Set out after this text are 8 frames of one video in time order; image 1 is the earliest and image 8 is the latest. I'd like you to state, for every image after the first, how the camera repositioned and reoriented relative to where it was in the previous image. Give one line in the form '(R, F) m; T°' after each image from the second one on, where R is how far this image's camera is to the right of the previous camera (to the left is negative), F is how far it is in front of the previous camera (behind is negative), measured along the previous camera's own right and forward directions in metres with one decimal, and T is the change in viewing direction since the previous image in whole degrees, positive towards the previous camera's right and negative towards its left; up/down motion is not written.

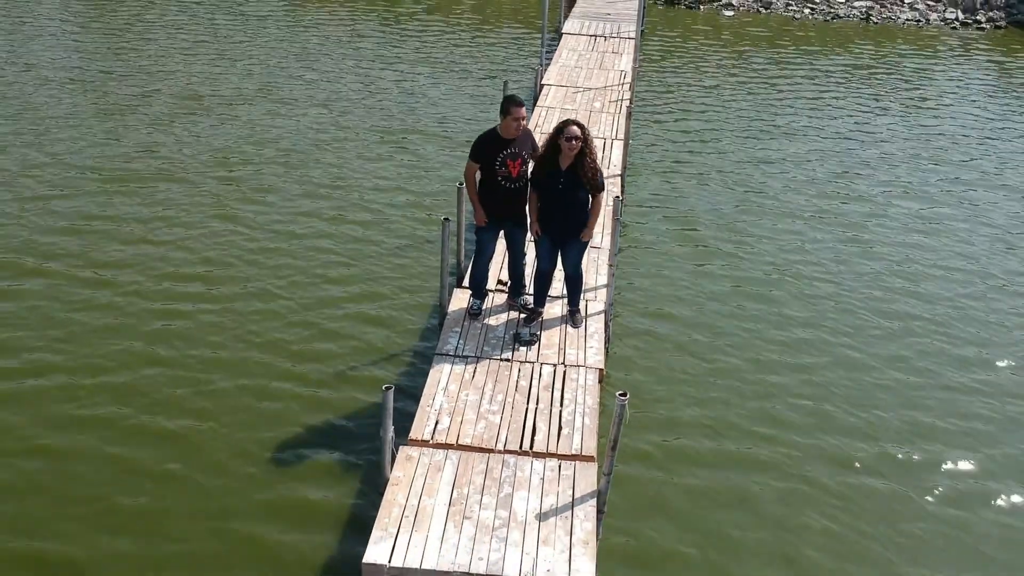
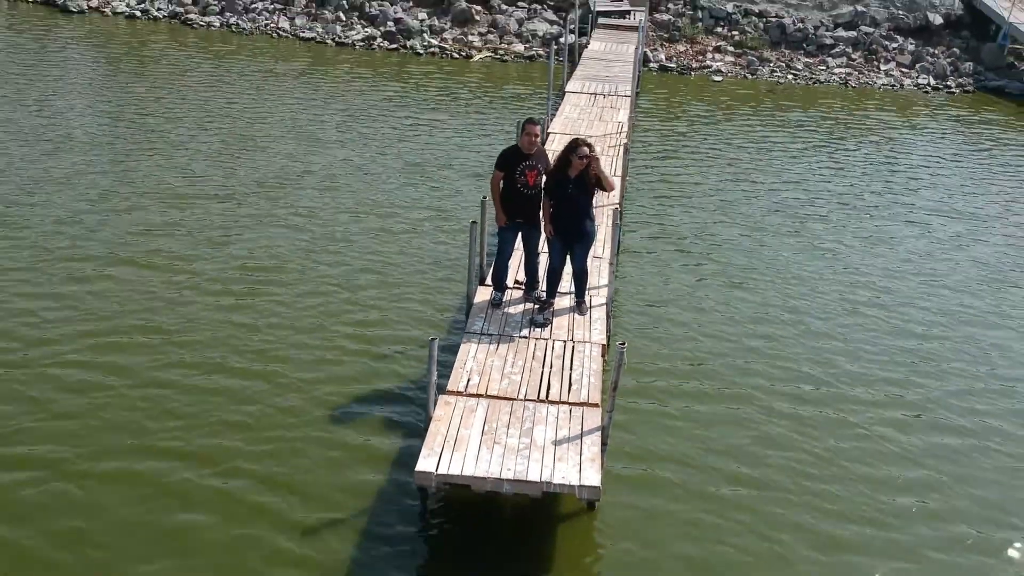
(-0.2, -1.6) m; 0°
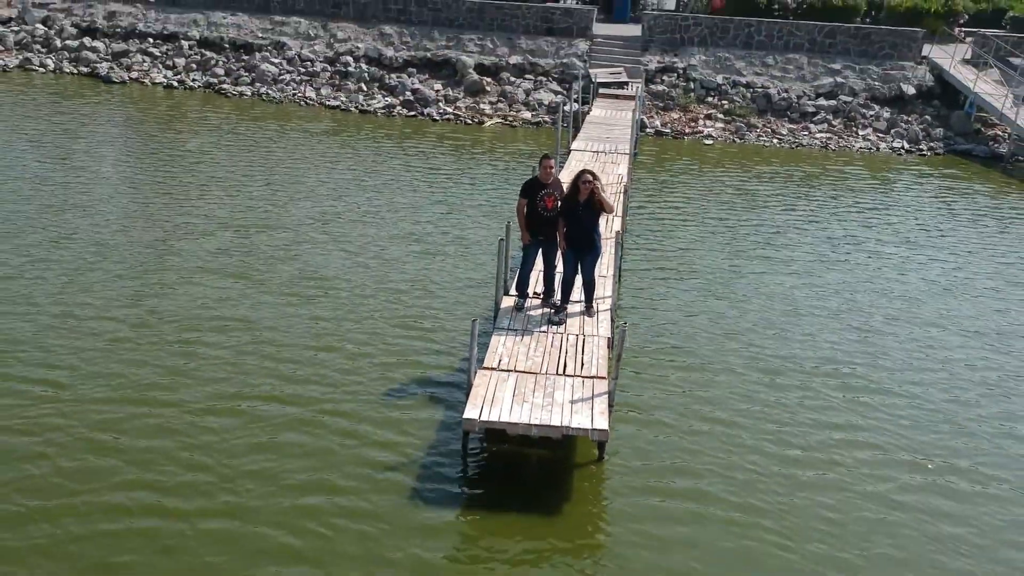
(-0.3, -2.1) m; 0°
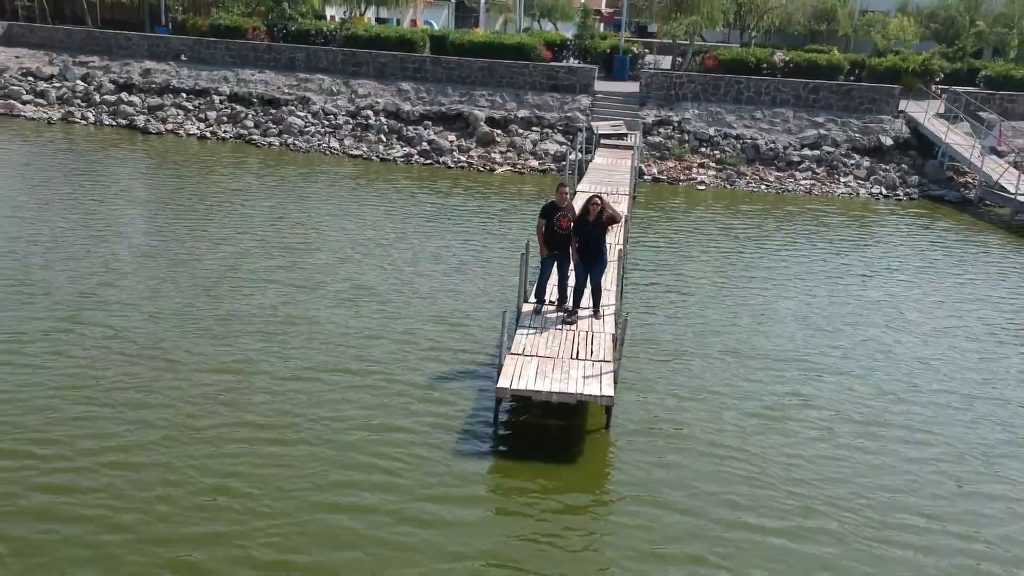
(-0.3, -2.3) m; 0°
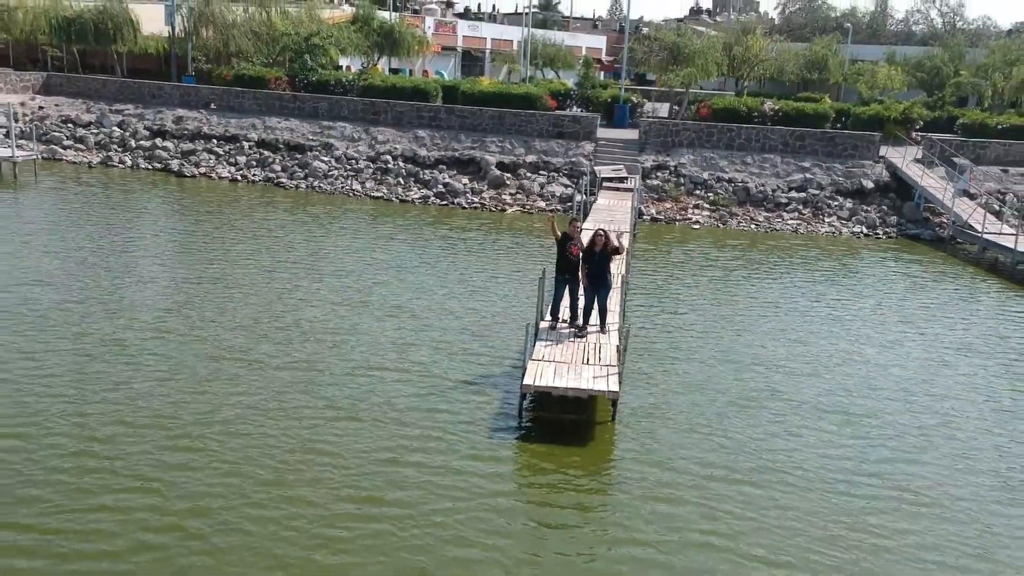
(-0.3, -2.6) m; 0°
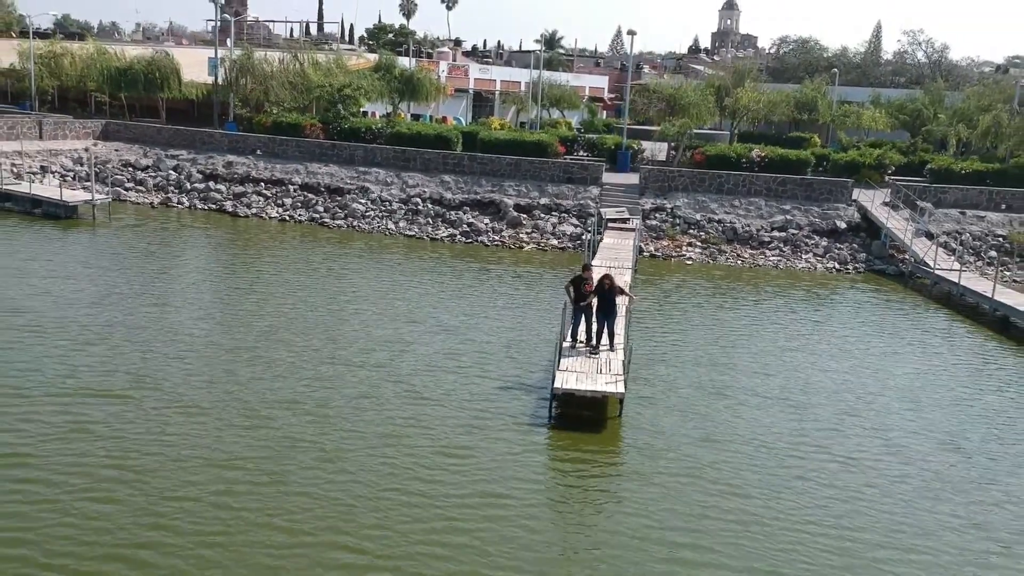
(-0.6, -5.0) m; 0°
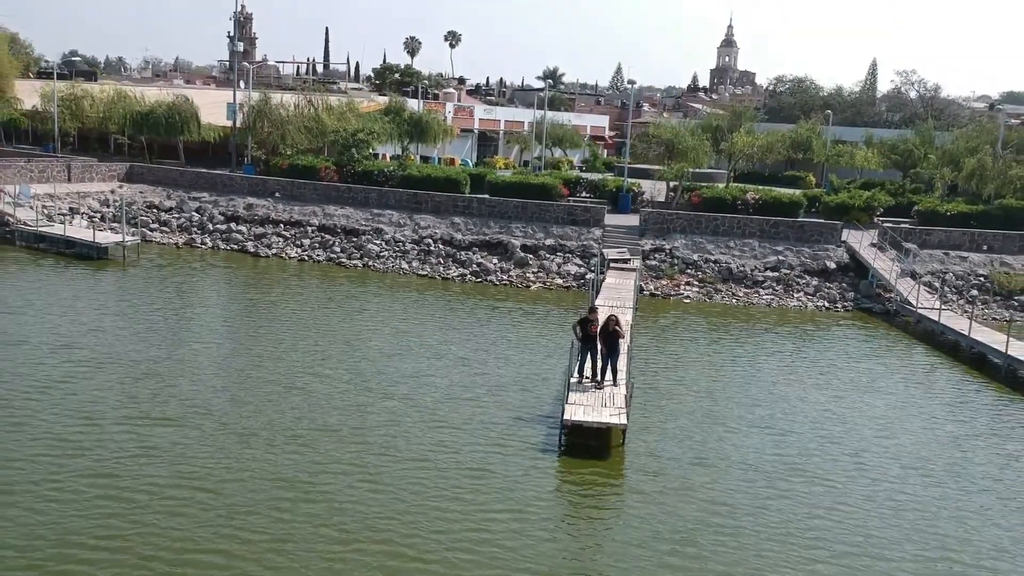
(-0.3, -2.3) m; 0°
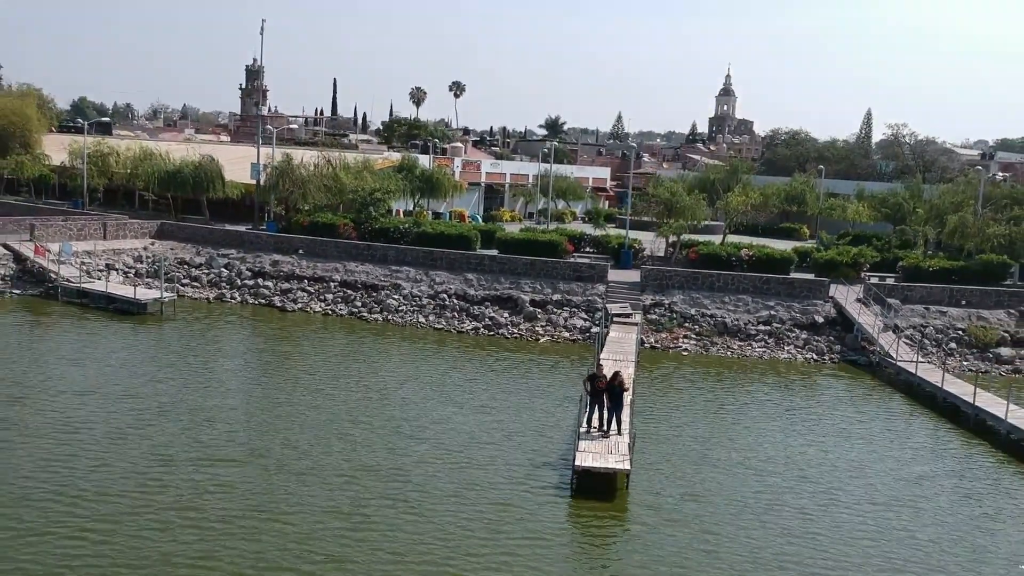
(-0.4, -3.3) m; 0°
